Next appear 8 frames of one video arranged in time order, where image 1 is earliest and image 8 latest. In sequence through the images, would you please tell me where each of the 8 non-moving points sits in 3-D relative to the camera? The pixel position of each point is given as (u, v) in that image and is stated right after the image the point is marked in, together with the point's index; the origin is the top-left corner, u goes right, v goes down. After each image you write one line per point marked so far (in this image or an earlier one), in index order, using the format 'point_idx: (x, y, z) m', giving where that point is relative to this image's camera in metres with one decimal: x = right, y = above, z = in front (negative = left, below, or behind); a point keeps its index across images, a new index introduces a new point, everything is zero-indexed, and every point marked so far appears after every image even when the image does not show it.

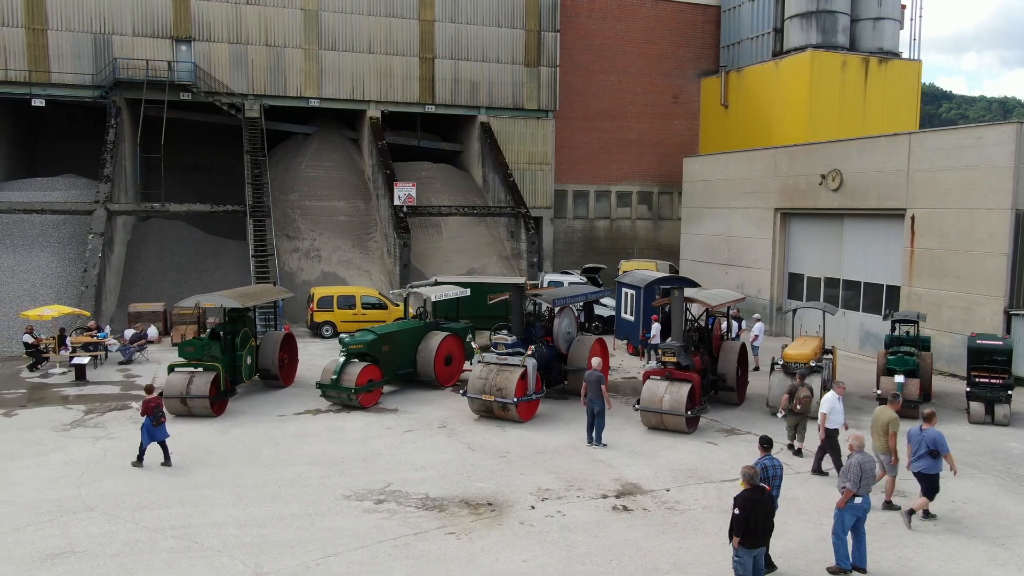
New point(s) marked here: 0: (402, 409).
0: (-2.1, -2.3, +15.1) m
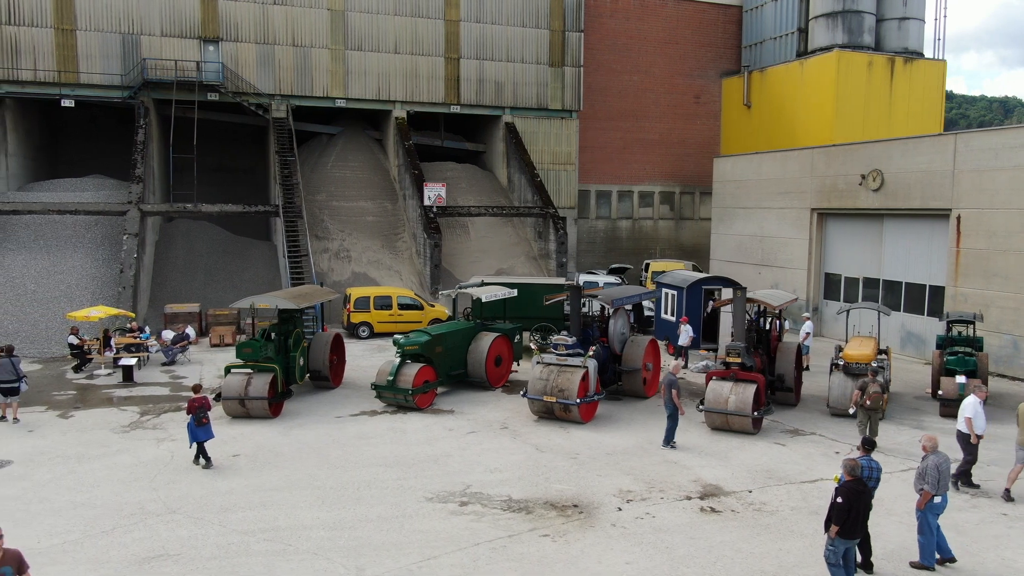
0: (-1.0, -2.3, +15.1) m
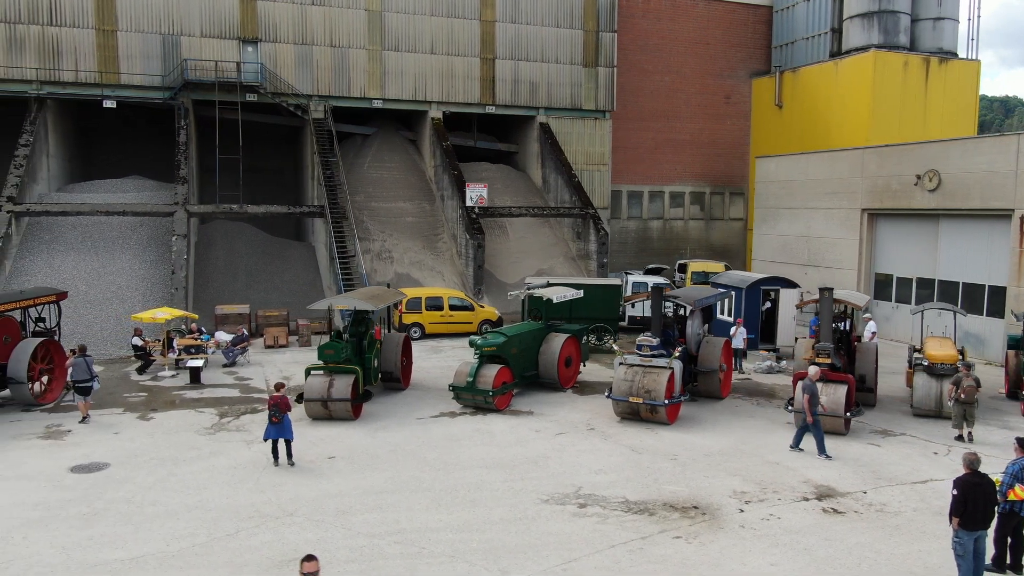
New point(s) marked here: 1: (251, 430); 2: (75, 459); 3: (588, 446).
0: (+0.5, -2.3, +15.1) m
1: (-4.6, -2.5, +14.1) m
2: (-6.8, -2.7, +12.4) m
3: (+1.3, -2.6, +12.9) m
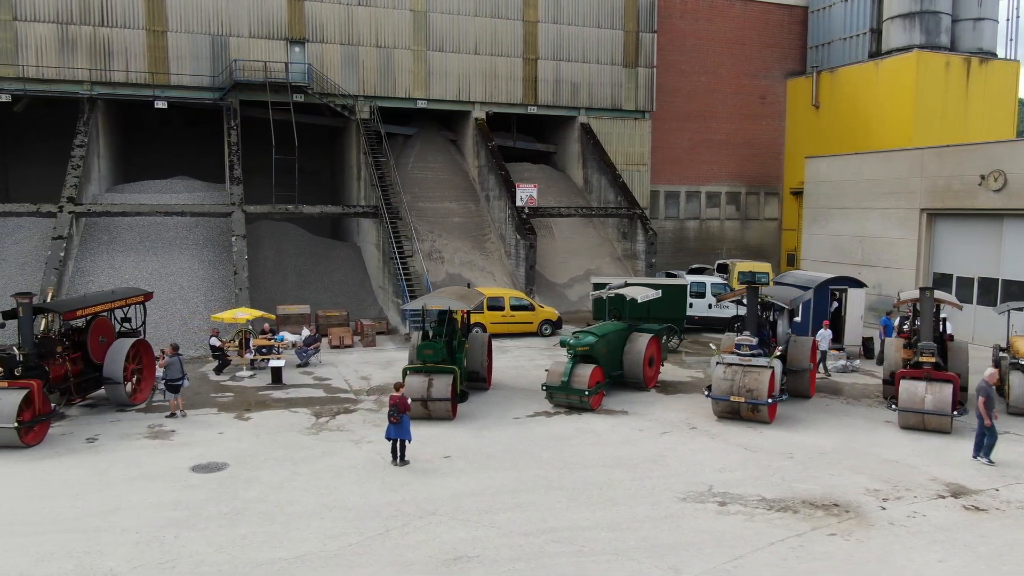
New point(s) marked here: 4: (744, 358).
0: (+2.3, -2.3, +15.2) m
1: (-2.8, -2.5, +14.2) m
2: (-5.0, -2.7, +12.4) m
3: (+3.1, -2.6, +13.0) m
4: (+4.2, -1.3, +14.2) m
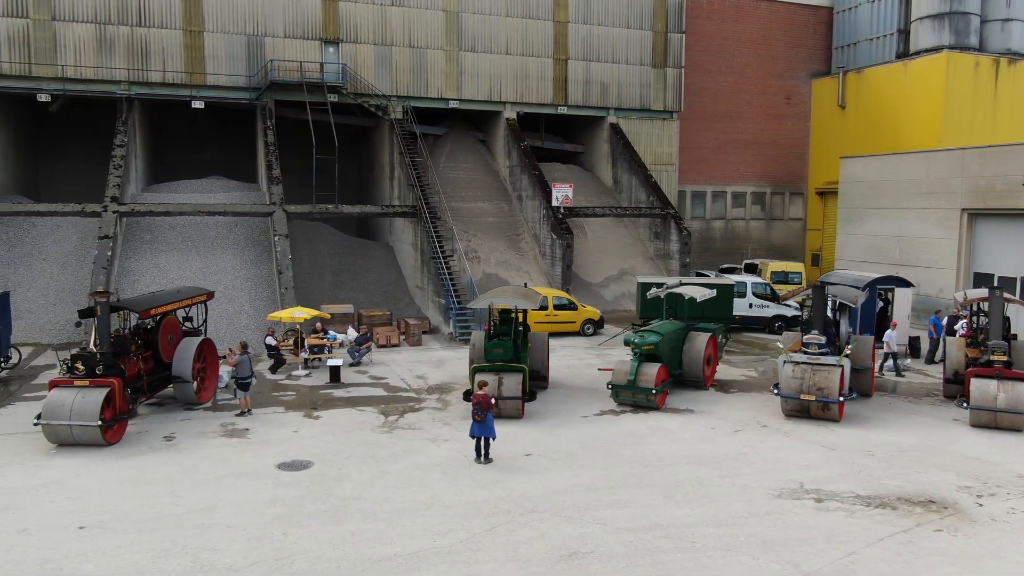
0: (+3.6, -2.3, +15.2) m
1: (-1.5, -2.5, +14.2) m
2: (-3.7, -2.7, +12.5) m
3: (+4.4, -2.6, +13.1) m
4: (+5.4, -1.2, +14.3) m
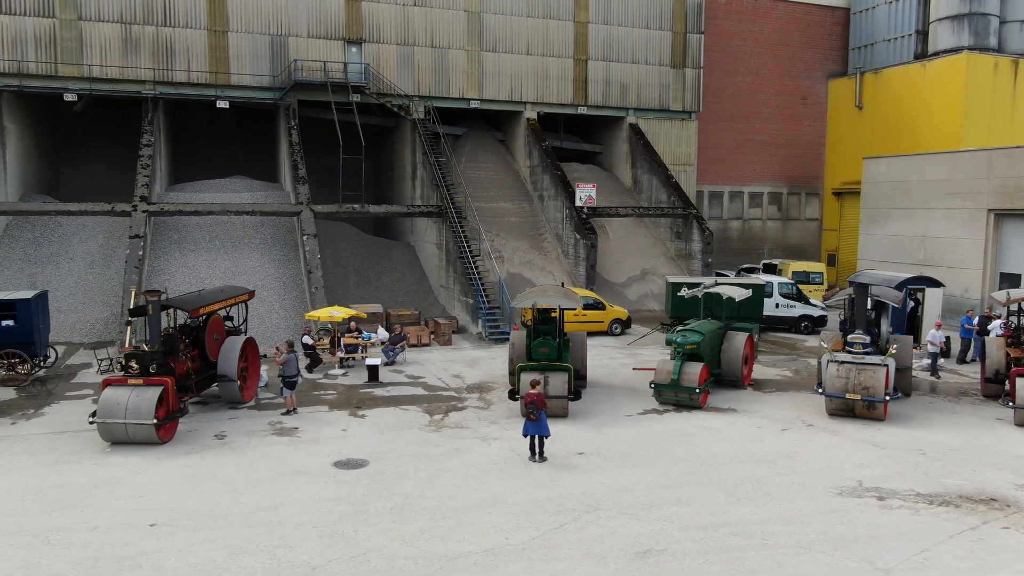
0: (+4.4, -2.3, +15.3) m
1: (-0.7, -2.5, +14.3) m
2: (-2.9, -2.7, +12.6) m
3: (+5.2, -2.6, +13.2) m
4: (+6.3, -1.2, +14.4) m
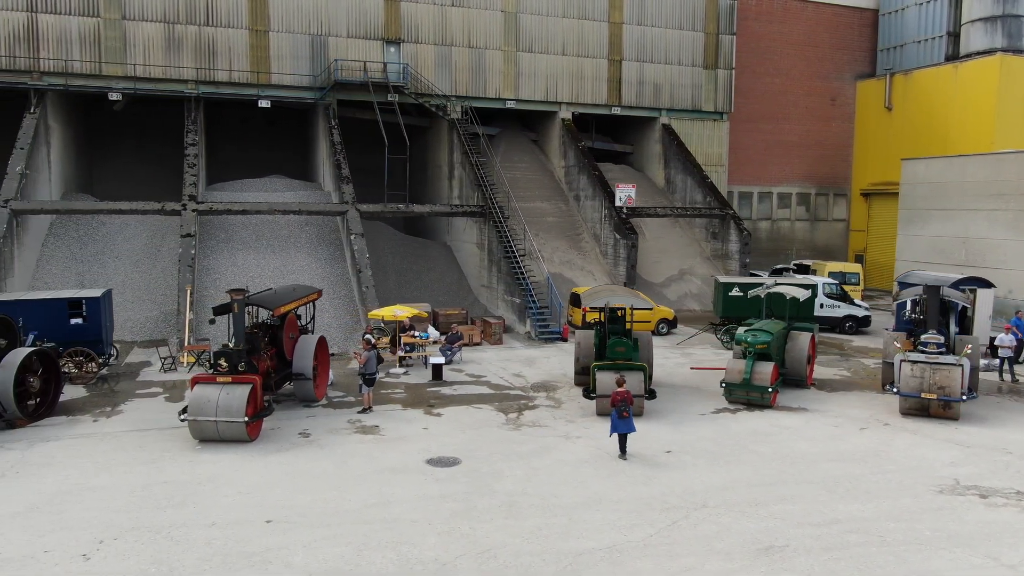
0: (+5.9, -2.3, +15.4) m
1: (+0.7, -2.5, +14.4) m
2: (-1.5, -2.6, +12.7) m
3: (+6.6, -2.6, +13.3) m
4: (+7.7, -1.2, +14.5) m
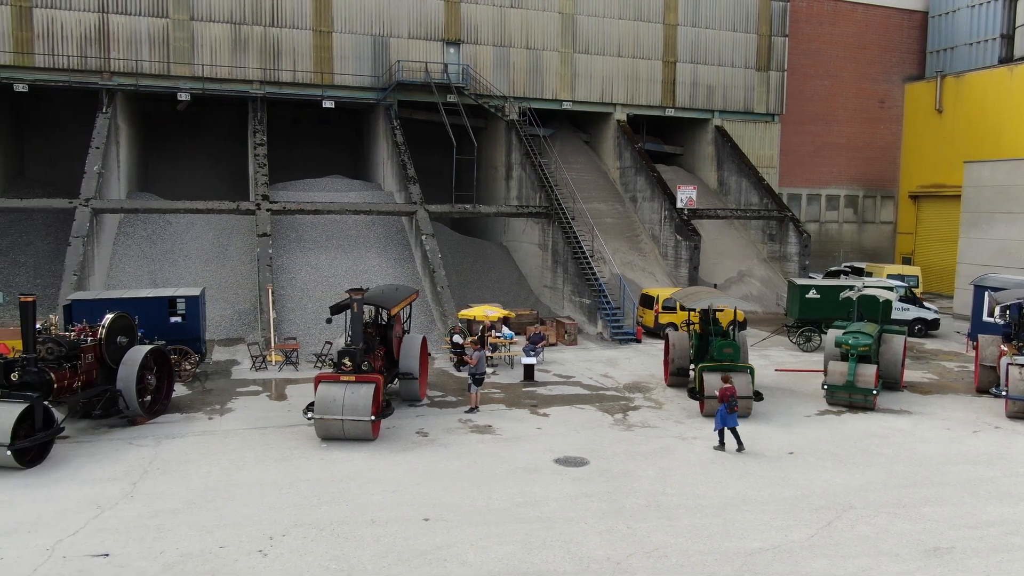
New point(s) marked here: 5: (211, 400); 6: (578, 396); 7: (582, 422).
0: (+7.9, -2.4, +15.5) m
1: (+2.7, -2.5, +14.5) m
2: (+0.5, -2.7, +12.8) m
3: (+8.6, -2.6, +13.3) m
4: (+9.7, -1.3, +14.5) m
5: (-6.1, -2.2, +16.0) m
6: (+1.4, -2.3, +16.6) m
7: (+1.3, -2.5, +14.7) m
